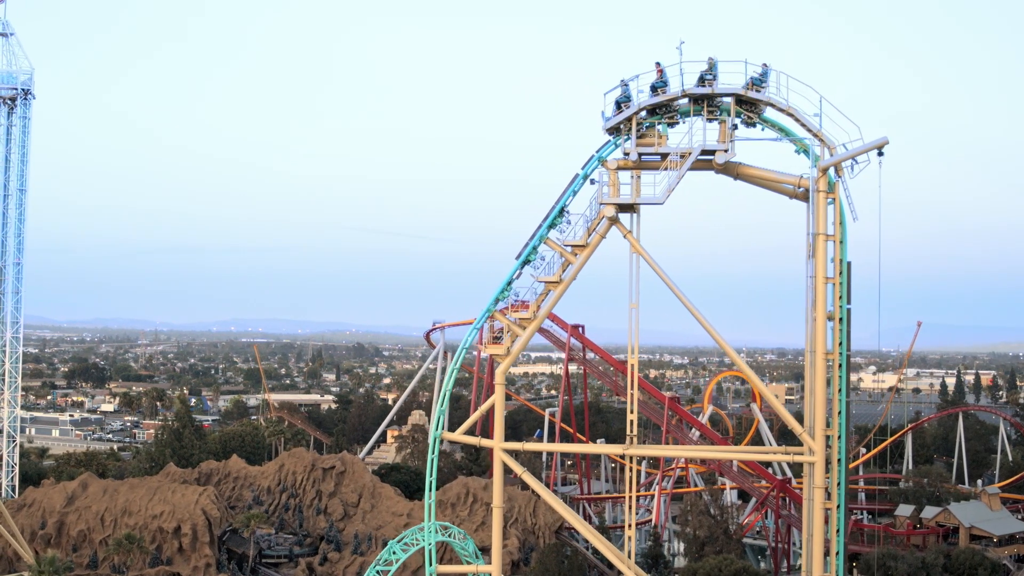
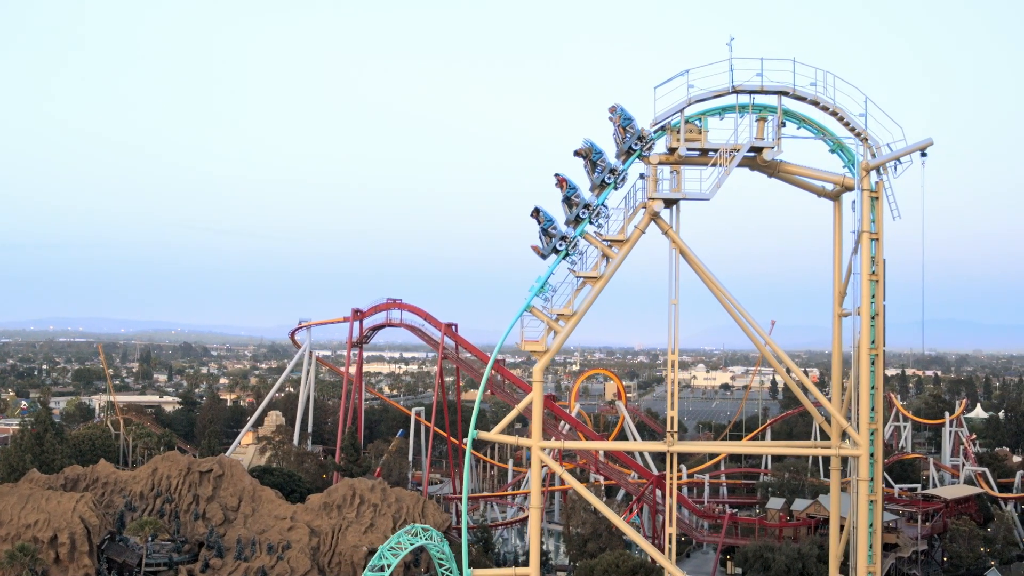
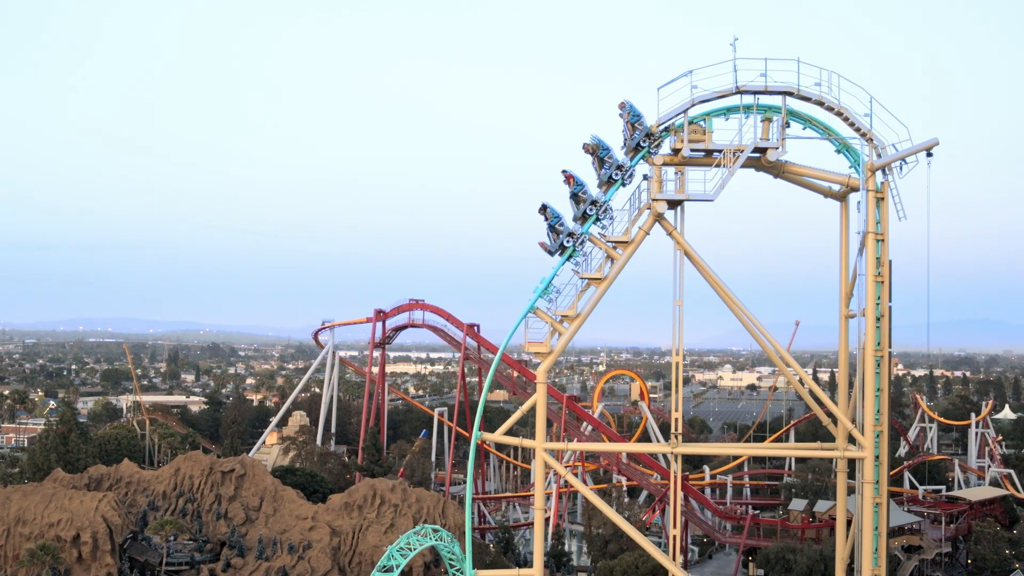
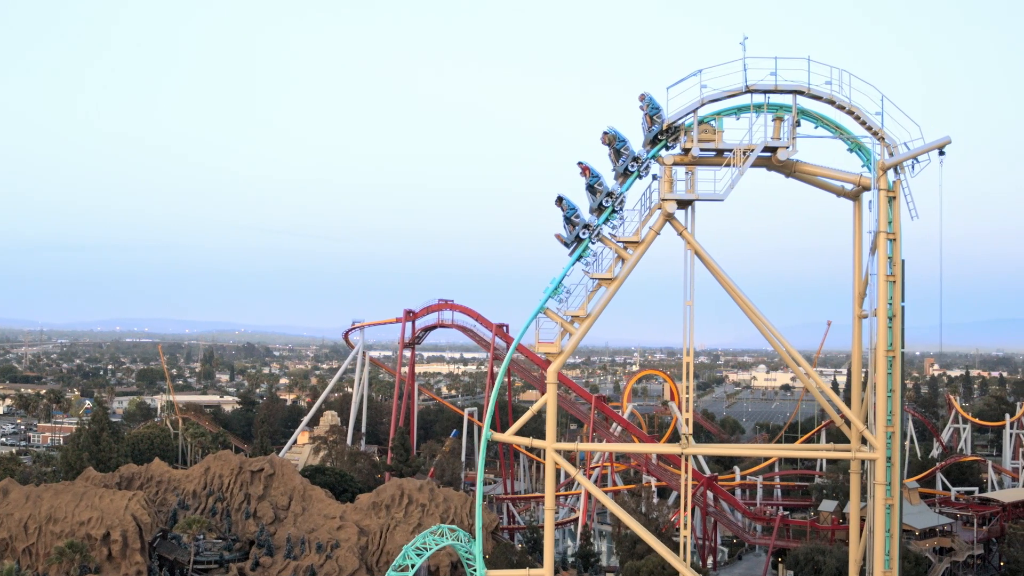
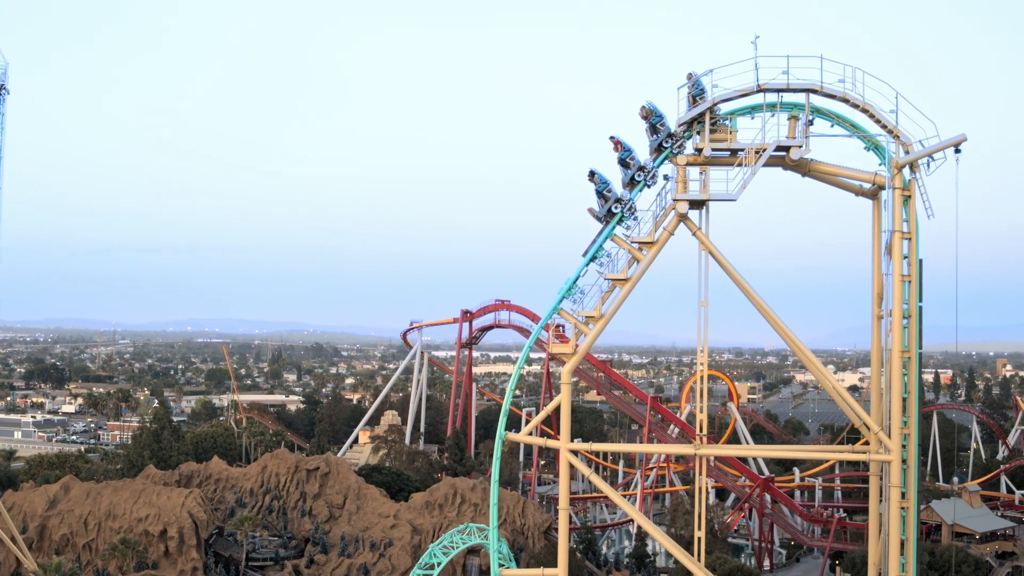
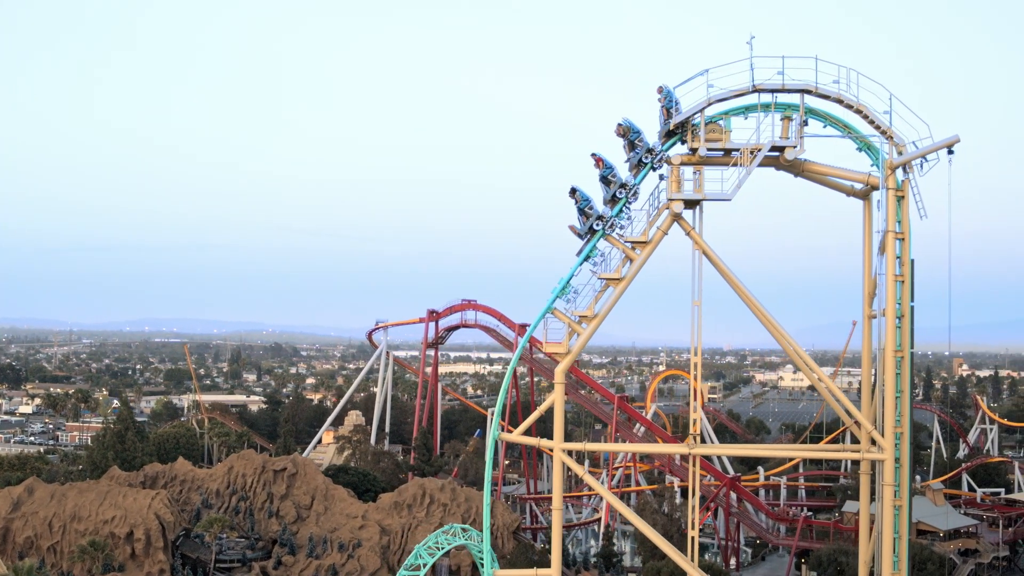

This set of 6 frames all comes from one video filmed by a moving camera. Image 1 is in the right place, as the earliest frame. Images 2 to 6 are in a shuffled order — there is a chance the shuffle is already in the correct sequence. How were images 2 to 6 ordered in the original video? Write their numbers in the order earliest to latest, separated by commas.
5, 6, 4, 3, 2
